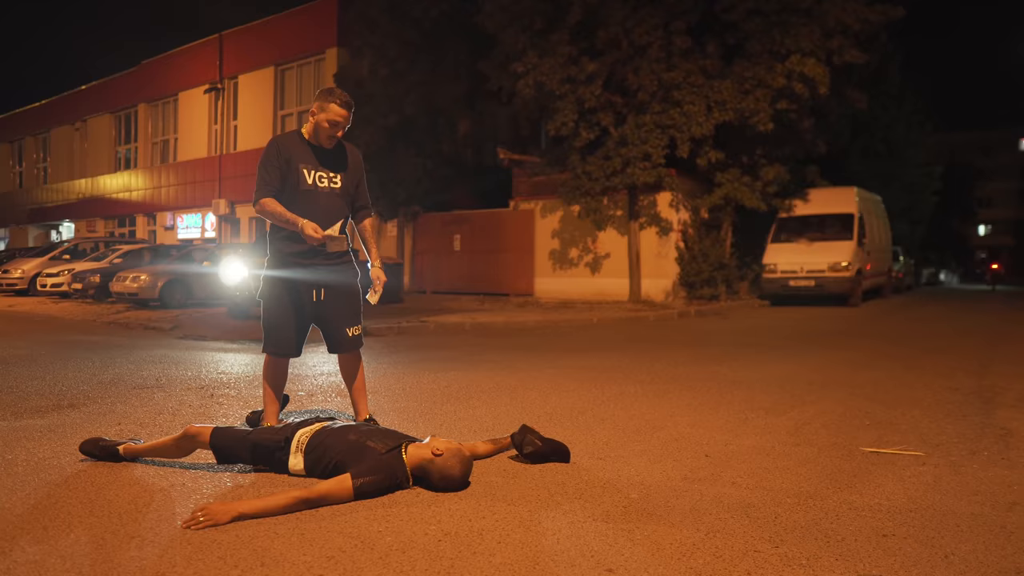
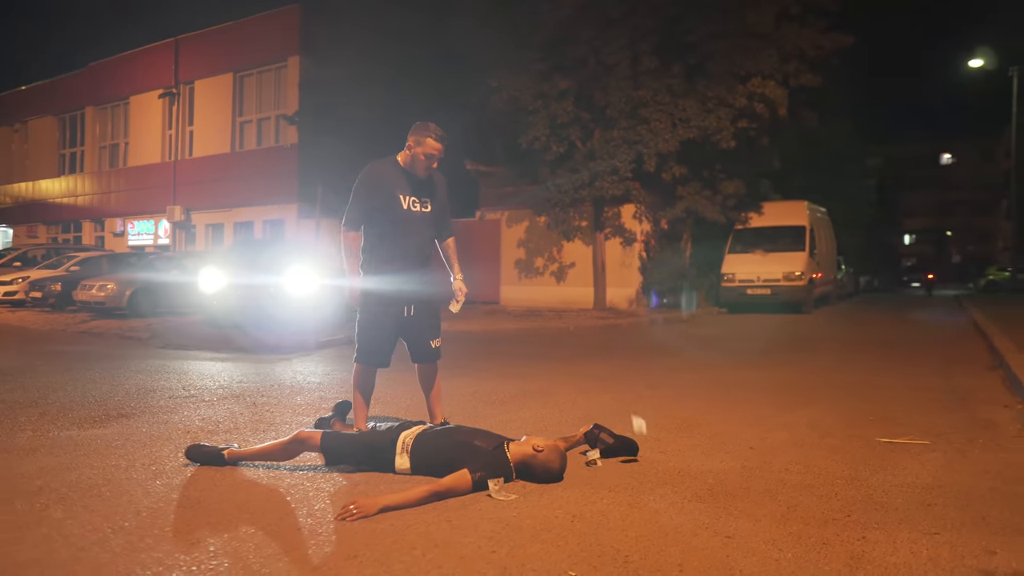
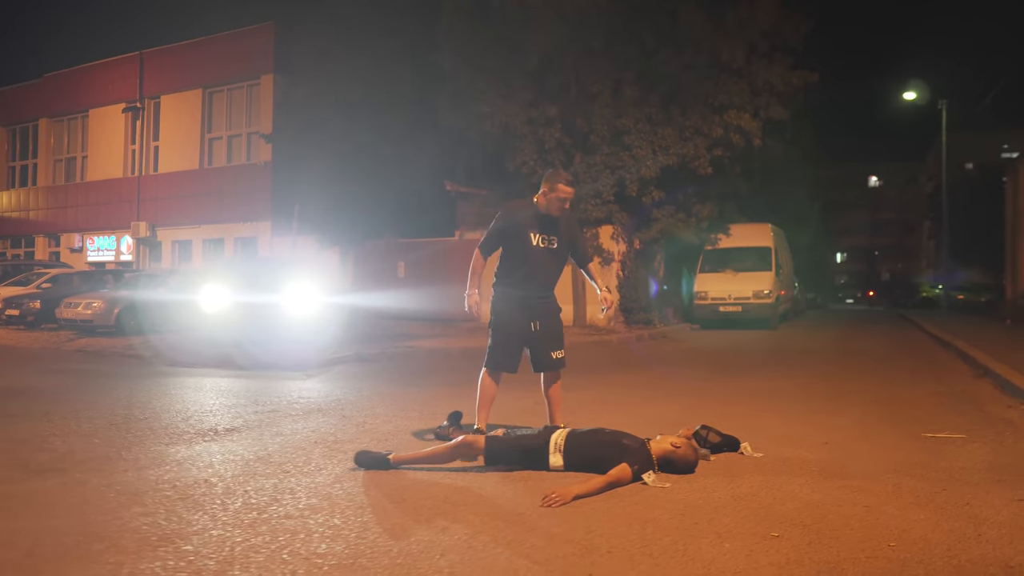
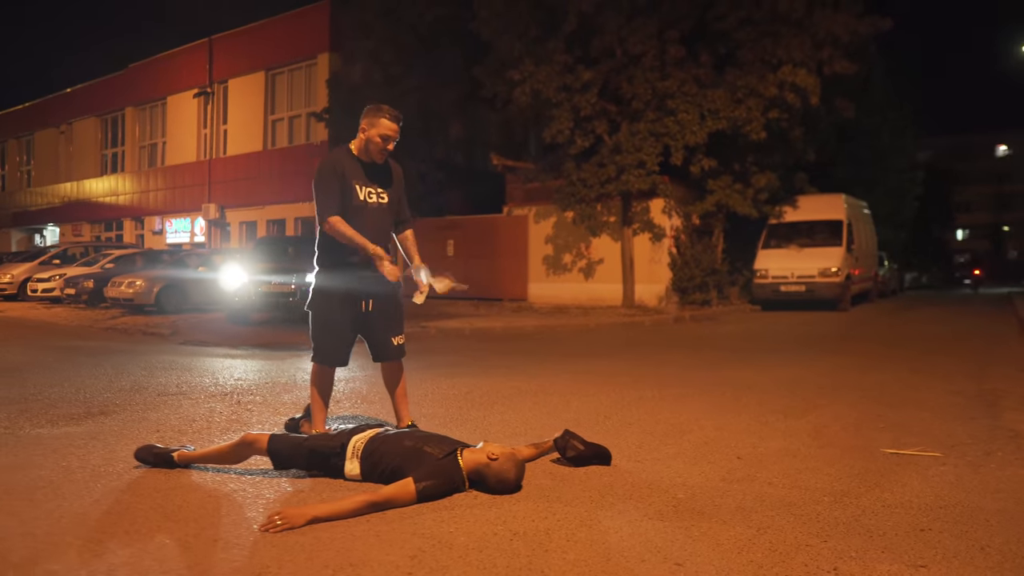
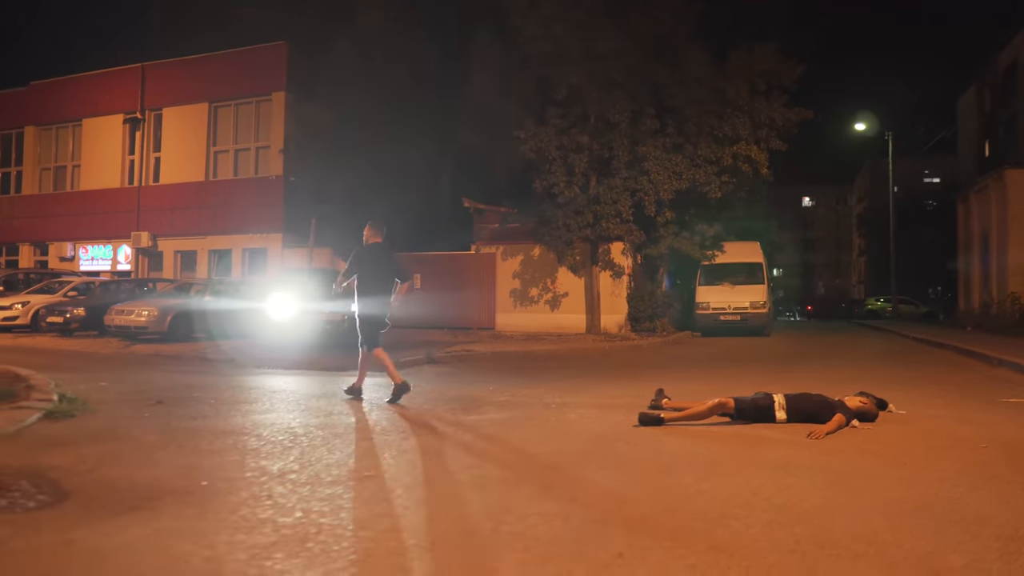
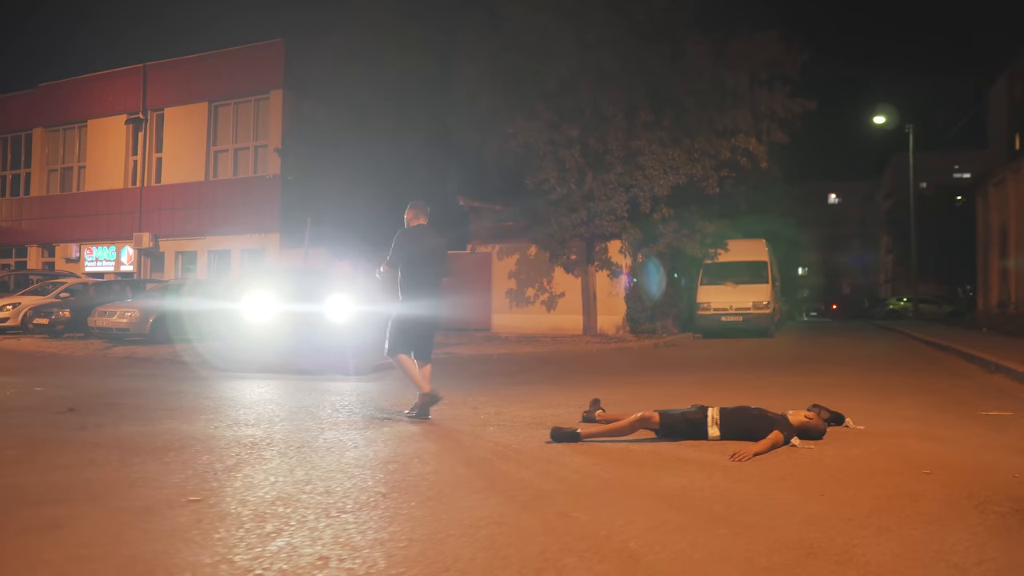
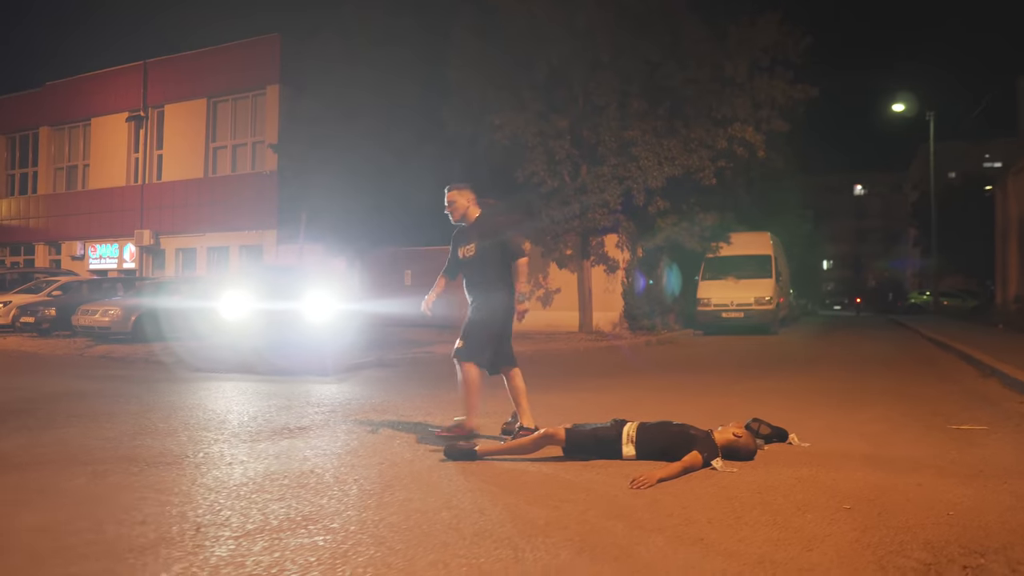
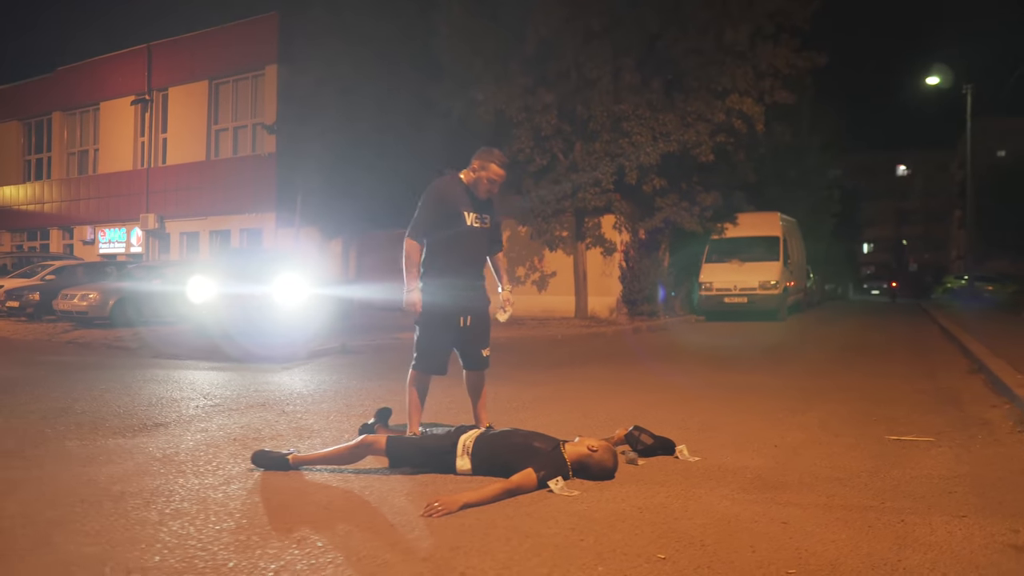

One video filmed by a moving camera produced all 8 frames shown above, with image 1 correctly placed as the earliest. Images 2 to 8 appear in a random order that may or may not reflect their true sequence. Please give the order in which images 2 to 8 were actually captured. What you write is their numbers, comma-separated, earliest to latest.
4, 2, 8, 3, 7, 6, 5
